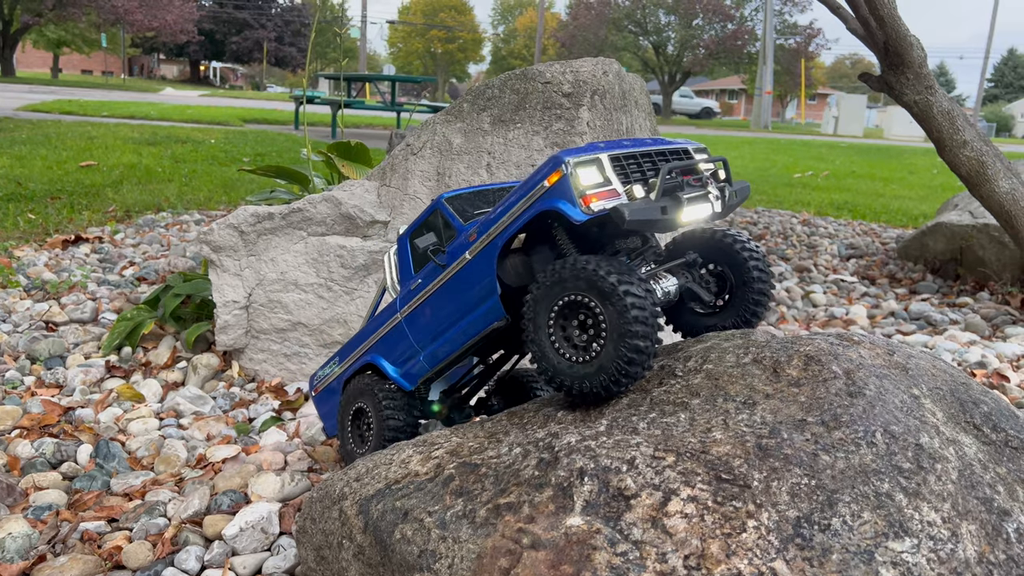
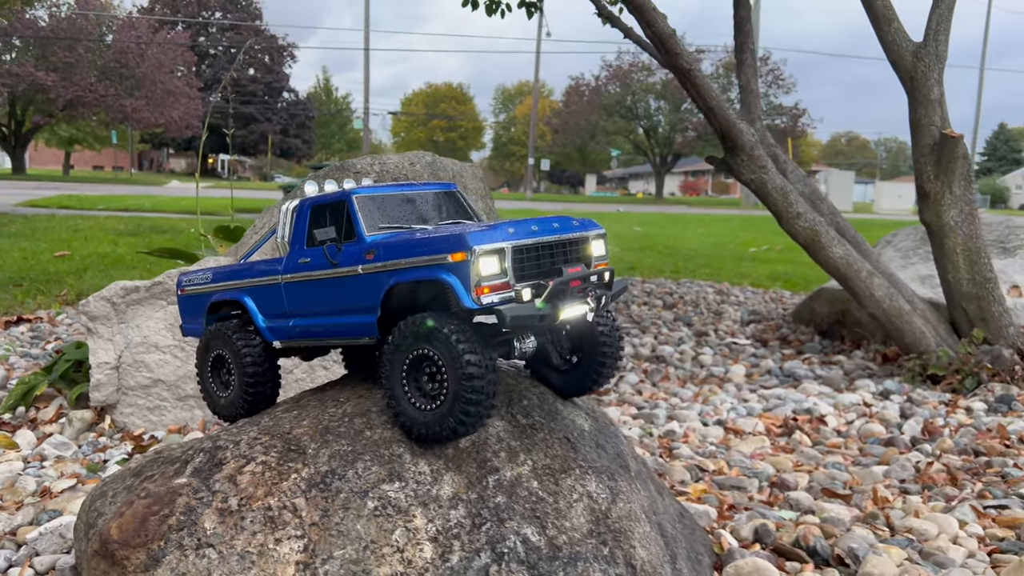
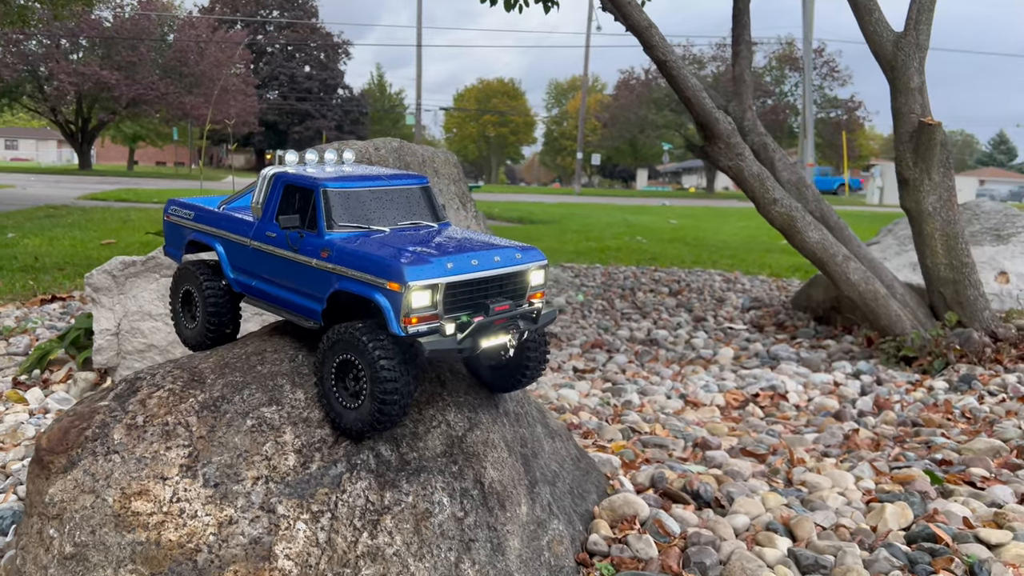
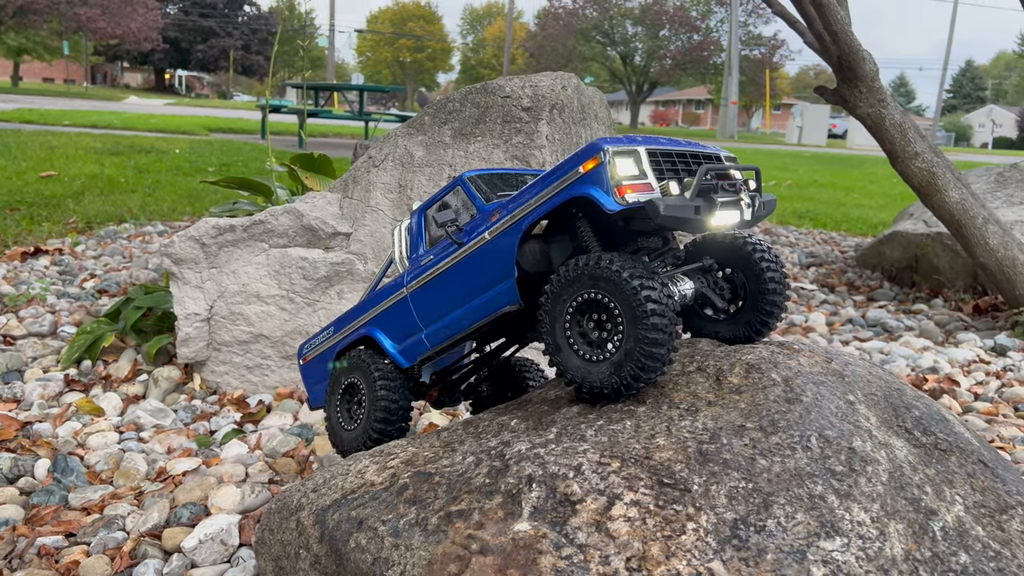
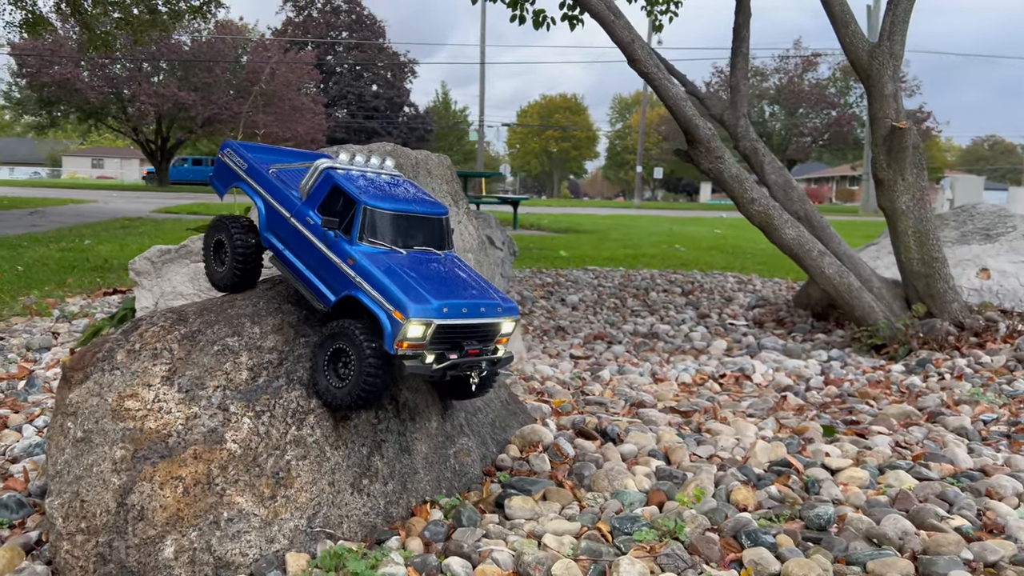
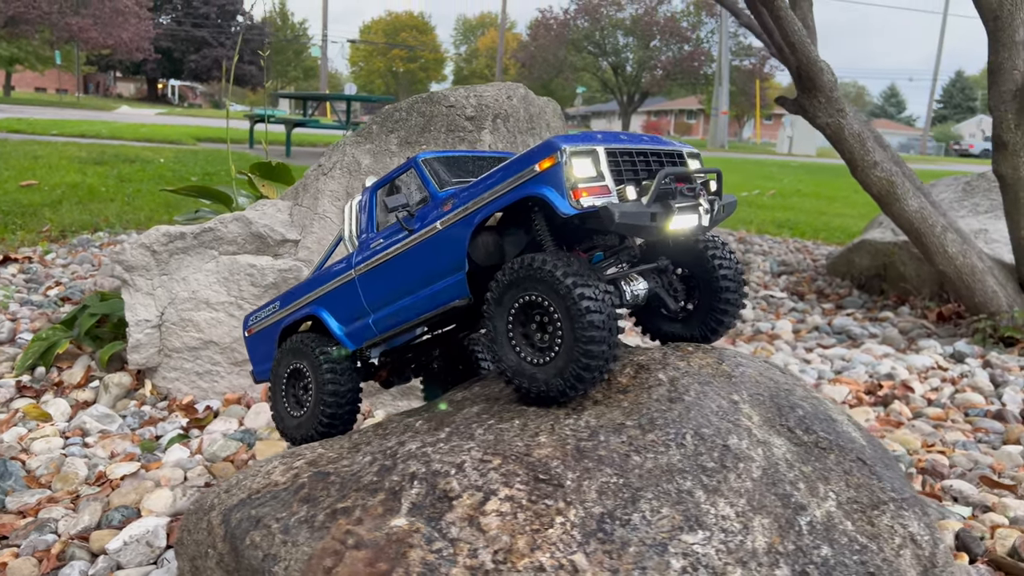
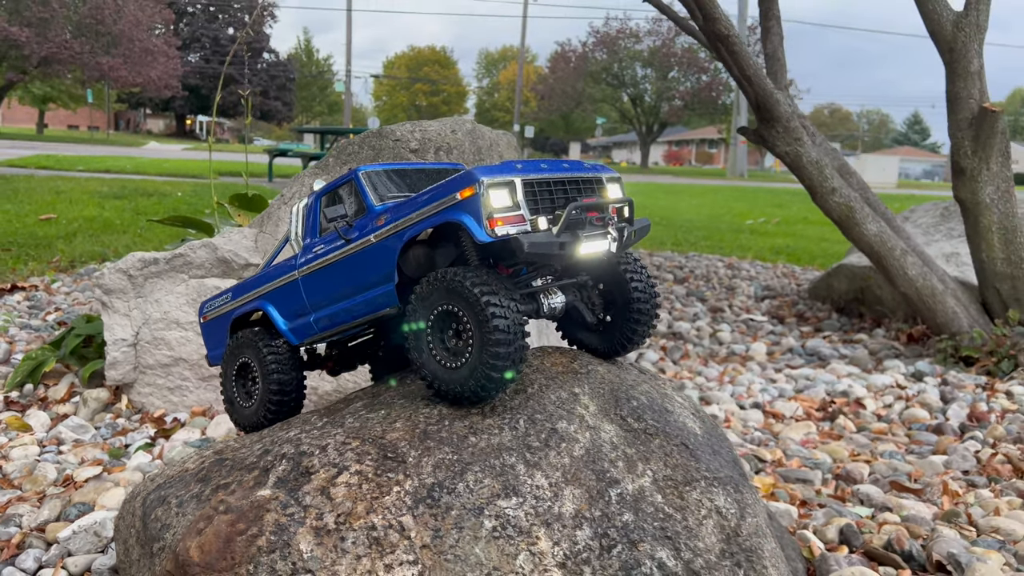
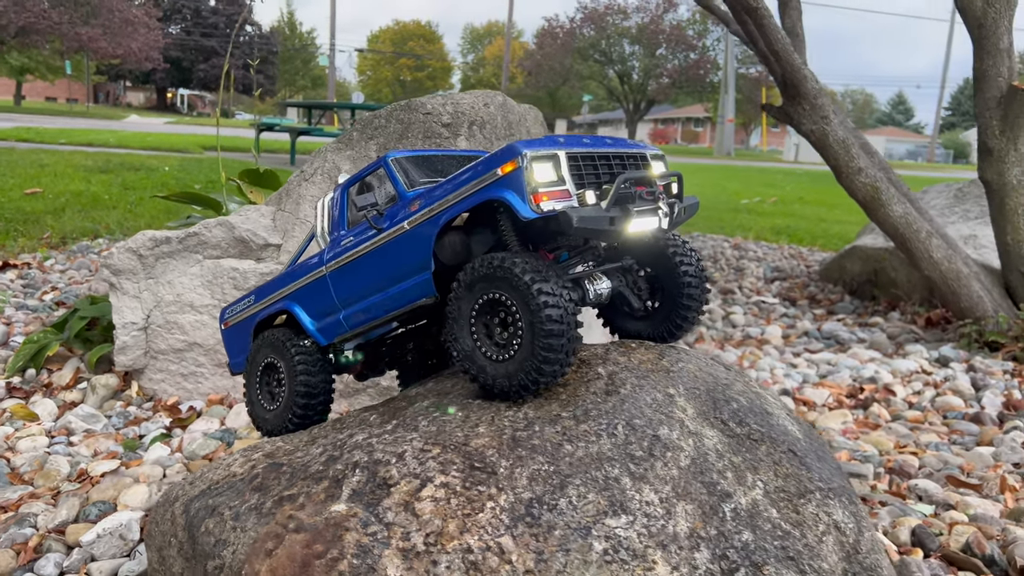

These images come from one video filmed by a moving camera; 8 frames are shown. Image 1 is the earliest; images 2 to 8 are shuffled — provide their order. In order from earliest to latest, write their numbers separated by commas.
4, 6, 8, 7, 2, 3, 5
